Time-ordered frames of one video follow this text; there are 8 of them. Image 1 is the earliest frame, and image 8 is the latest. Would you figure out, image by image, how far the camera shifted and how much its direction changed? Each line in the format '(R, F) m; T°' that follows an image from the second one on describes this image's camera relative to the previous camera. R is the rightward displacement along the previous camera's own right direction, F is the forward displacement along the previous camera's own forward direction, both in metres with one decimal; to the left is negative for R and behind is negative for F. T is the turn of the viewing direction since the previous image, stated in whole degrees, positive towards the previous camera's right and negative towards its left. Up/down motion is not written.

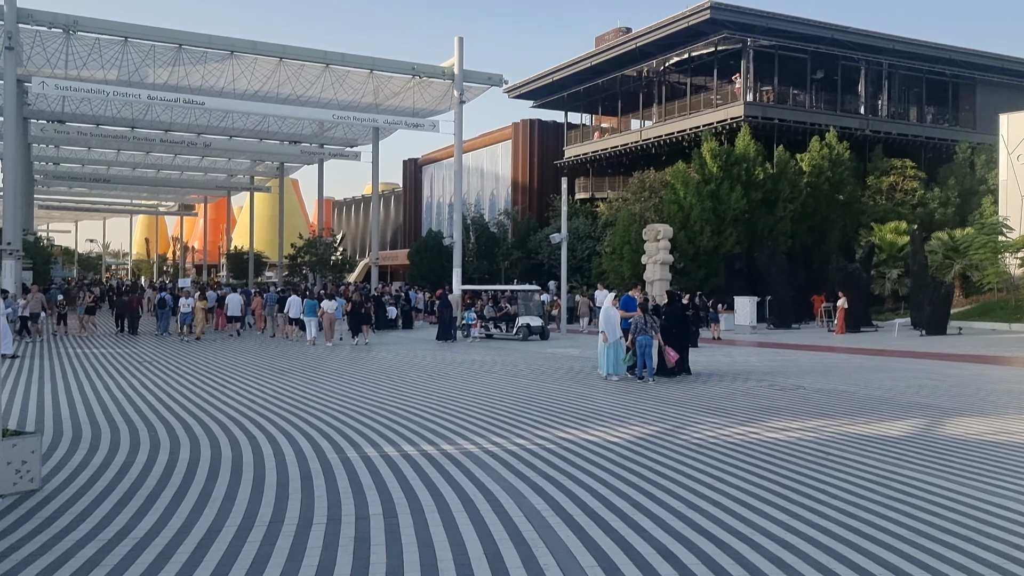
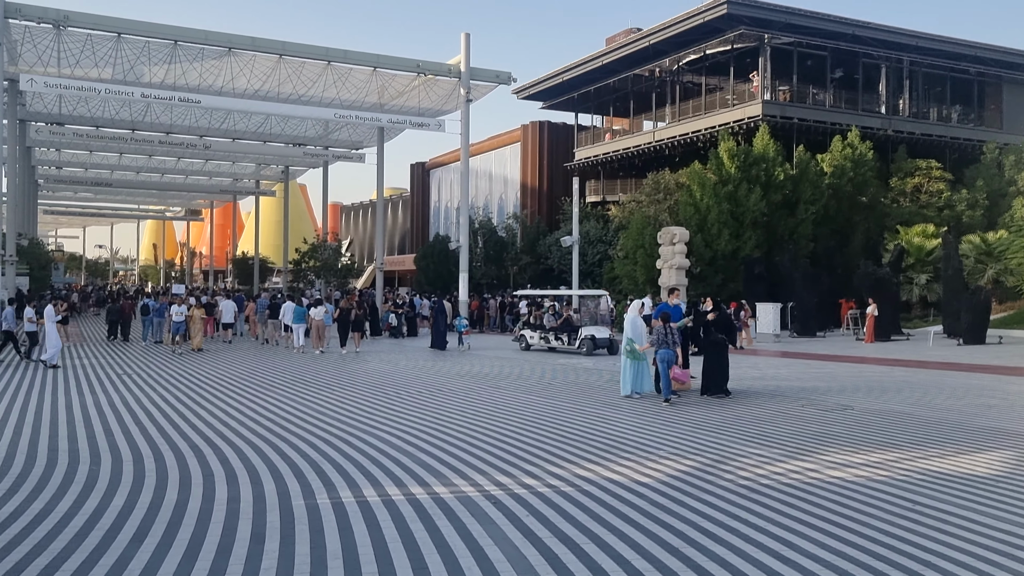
(0.0, +1.6) m; -1°
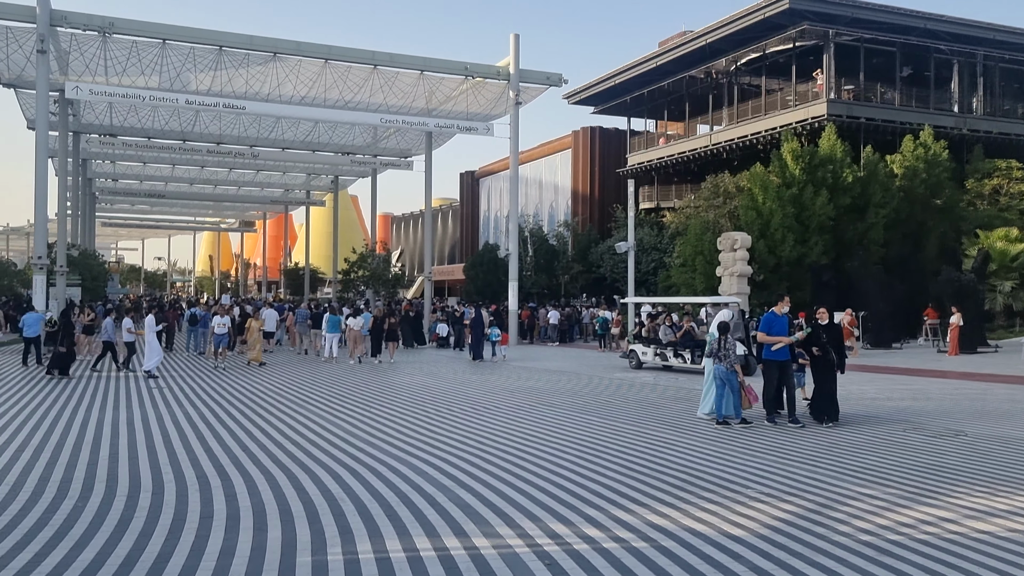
(0.0, +1.4) m; -3°
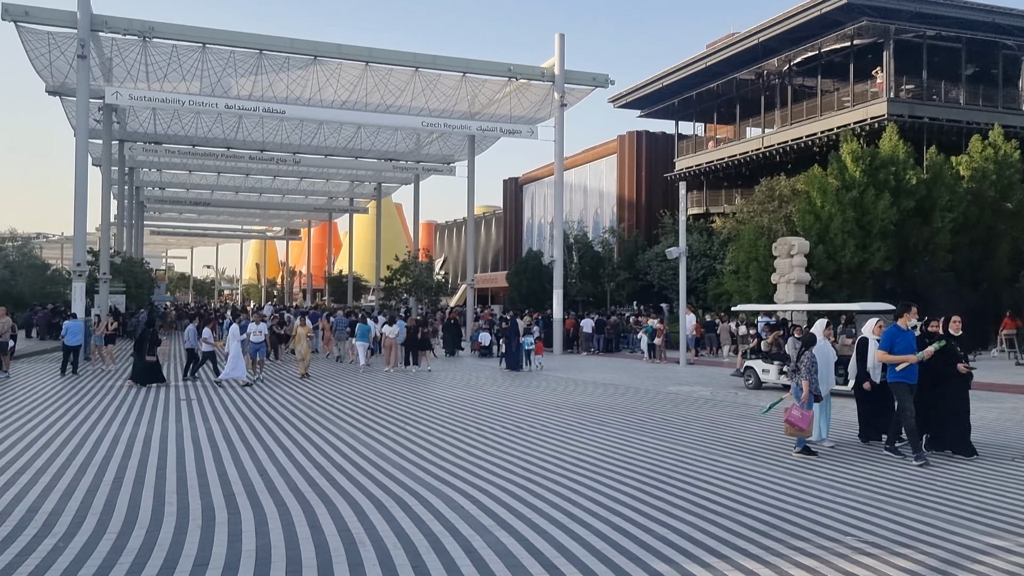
(-0.1, +1.1) m; -3°
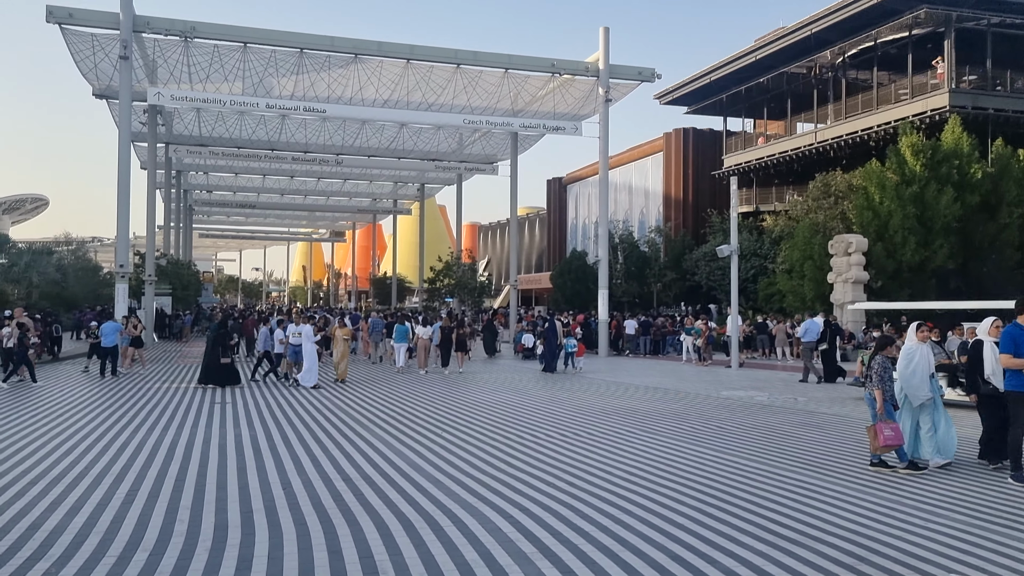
(0.0, +0.8) m; -3°
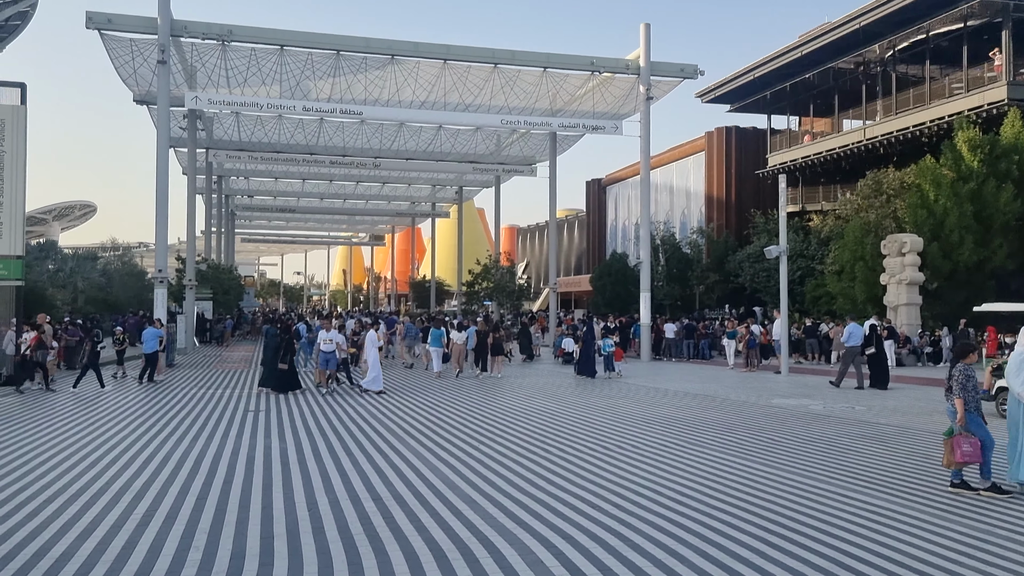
(0.0, +0.6) m; -3°
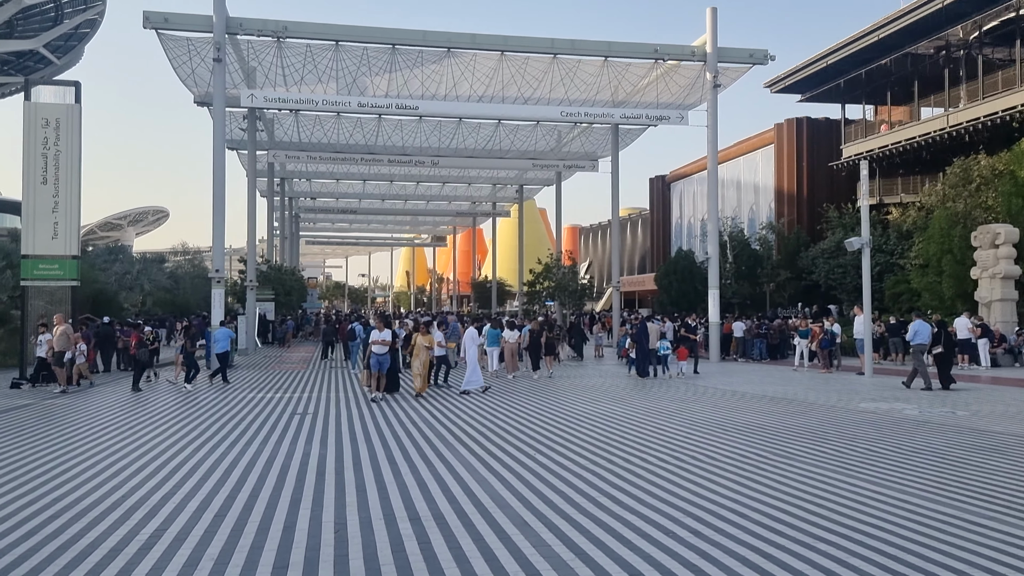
(0.0, +1.1) m; -4°
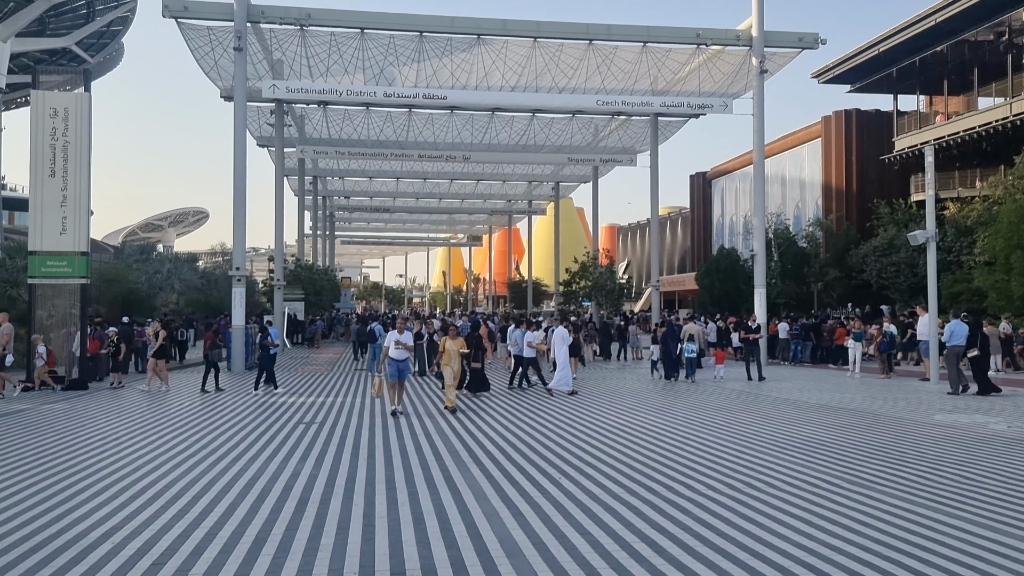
(+0.2, +1.5) m; -3°
